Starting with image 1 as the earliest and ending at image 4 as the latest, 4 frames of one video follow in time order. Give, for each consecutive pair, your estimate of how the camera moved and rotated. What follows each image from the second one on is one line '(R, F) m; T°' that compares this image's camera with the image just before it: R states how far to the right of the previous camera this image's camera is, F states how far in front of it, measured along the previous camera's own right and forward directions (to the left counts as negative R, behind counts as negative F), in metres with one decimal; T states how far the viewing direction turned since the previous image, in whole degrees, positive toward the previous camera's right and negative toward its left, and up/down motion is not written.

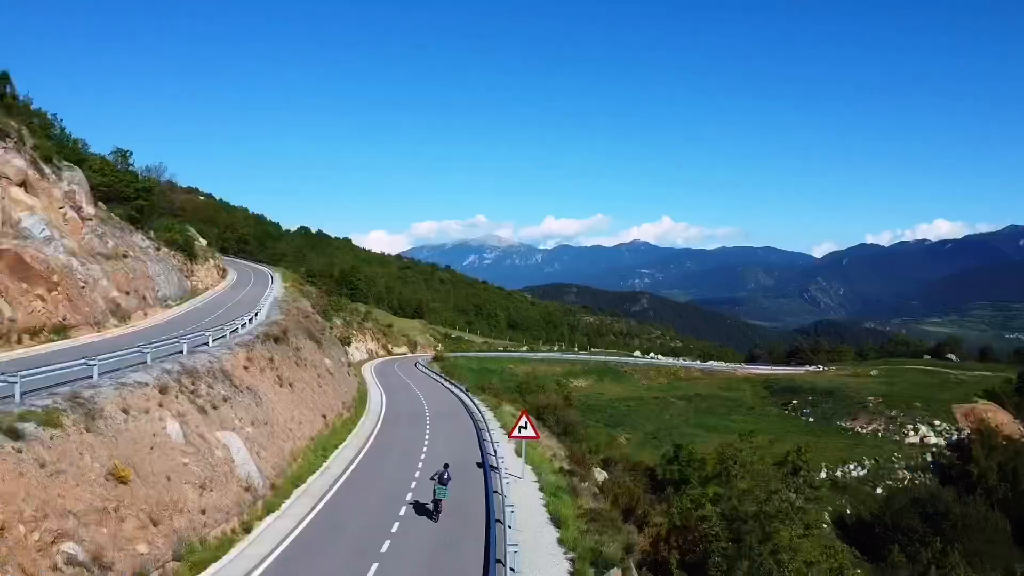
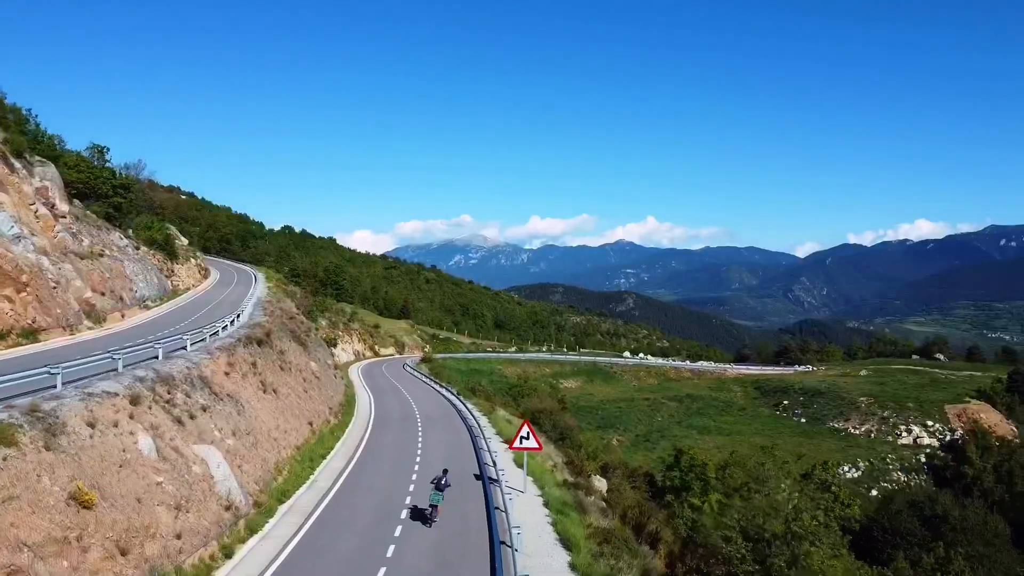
(-0.4, +1.0) m; +1°
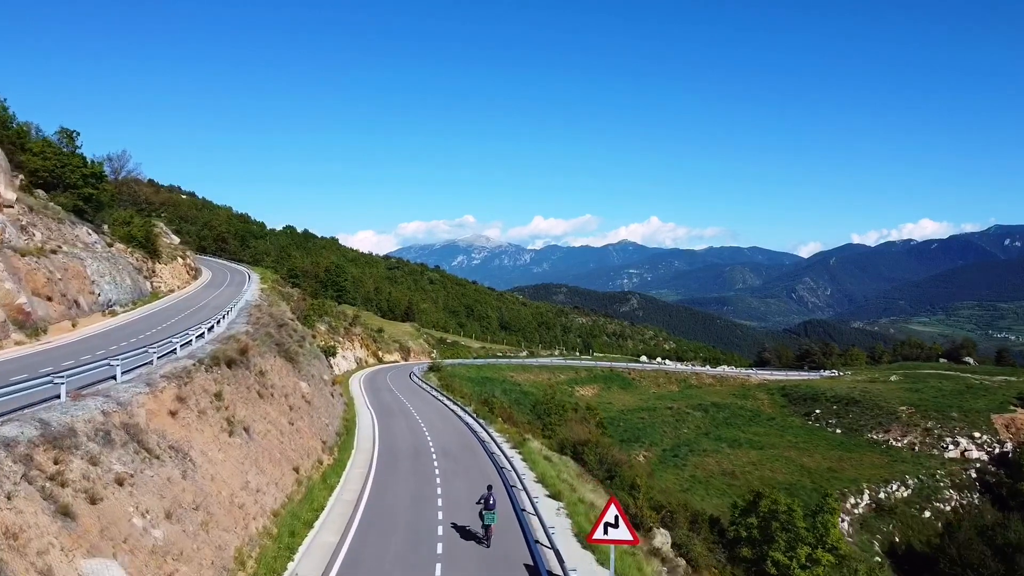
(-1.4, +5.4) m; 0°
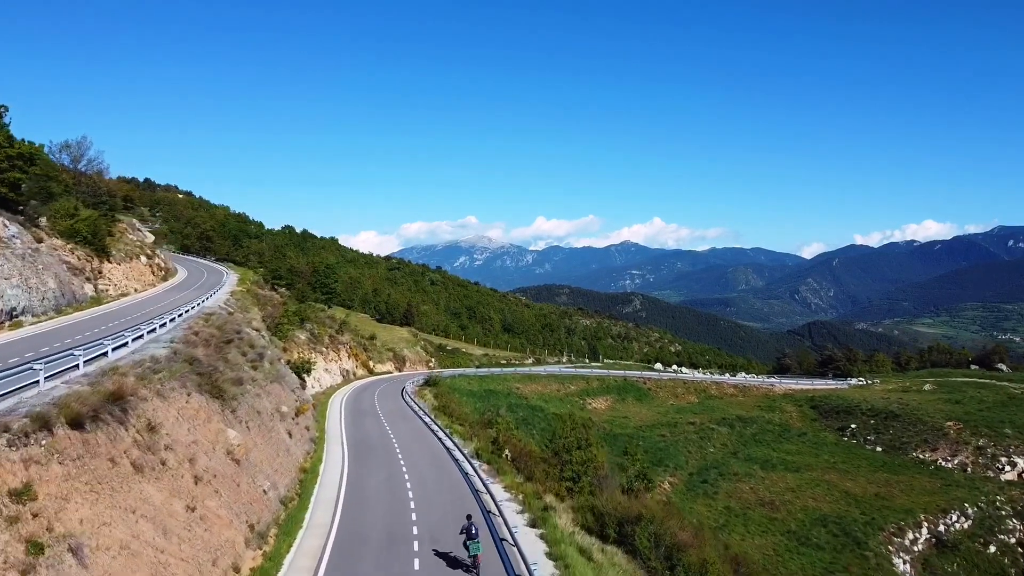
(-0.5, +6.9) m; 0°
